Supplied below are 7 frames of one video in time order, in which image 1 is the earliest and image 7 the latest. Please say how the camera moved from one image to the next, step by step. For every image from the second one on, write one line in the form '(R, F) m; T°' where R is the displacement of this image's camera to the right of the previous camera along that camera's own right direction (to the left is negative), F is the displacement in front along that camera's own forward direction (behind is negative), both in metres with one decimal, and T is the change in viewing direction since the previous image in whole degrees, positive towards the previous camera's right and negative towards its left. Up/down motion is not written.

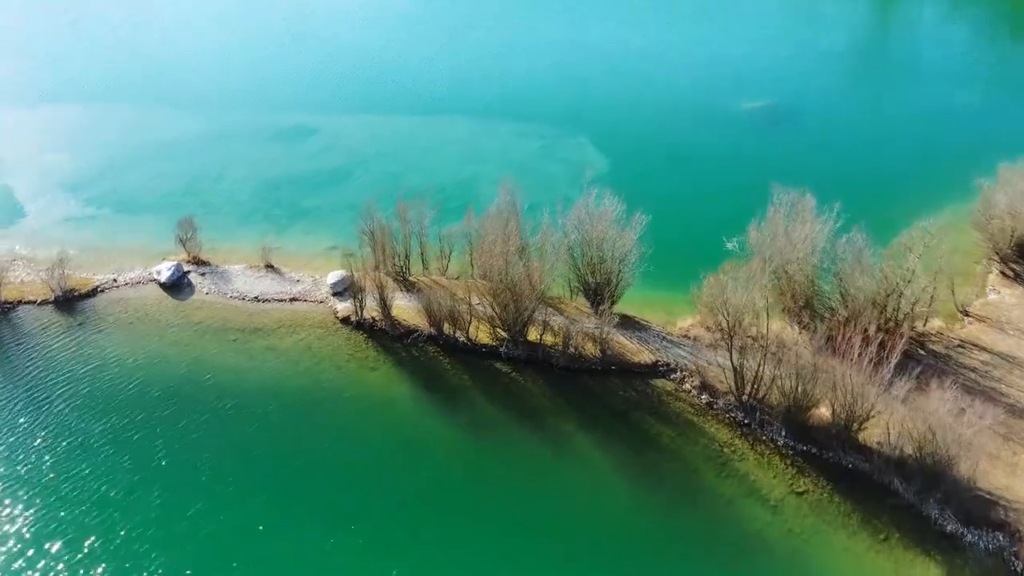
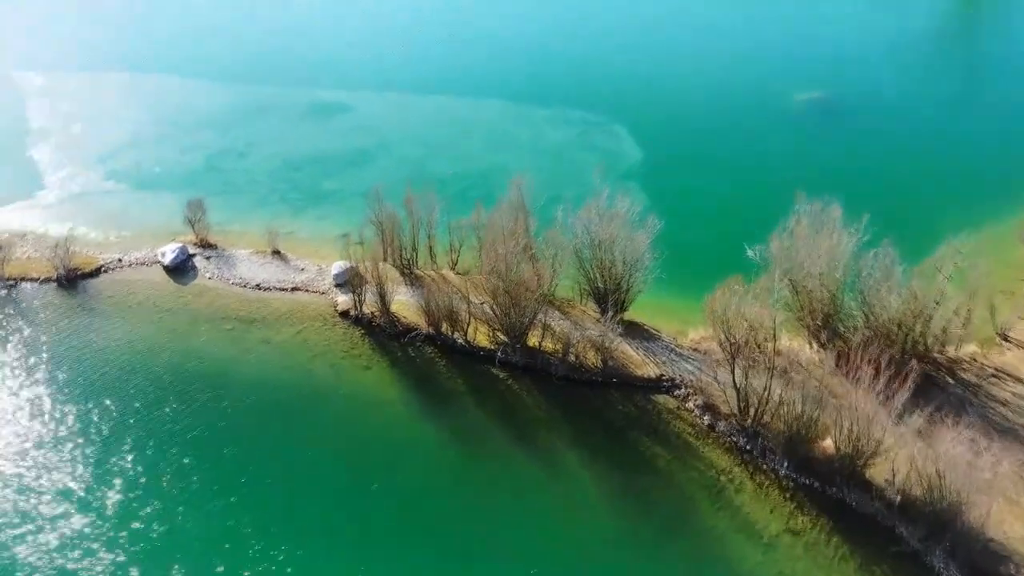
(+1.4, +1.3) m; -3°
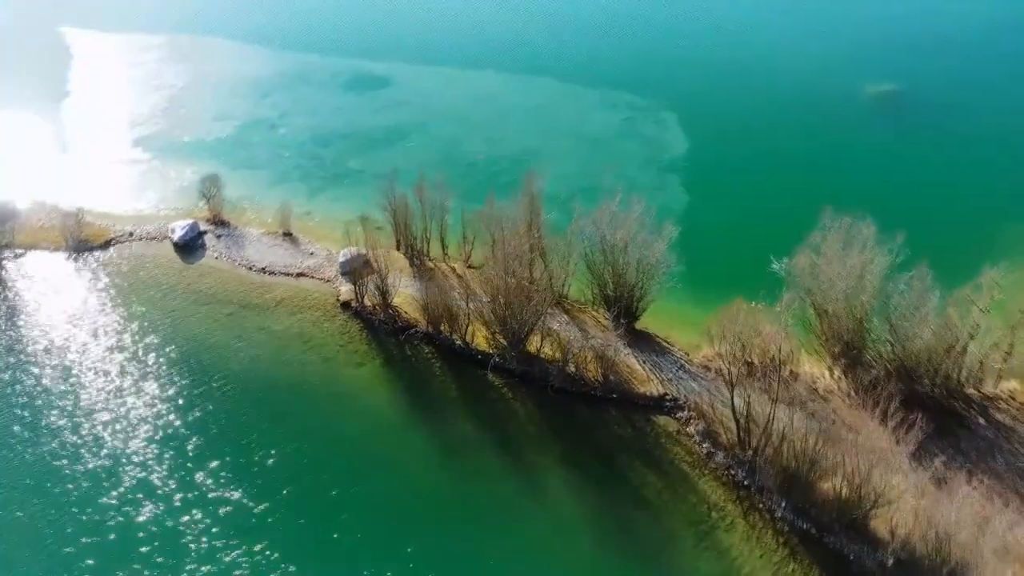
(+1.7, +1.5) m; -4°
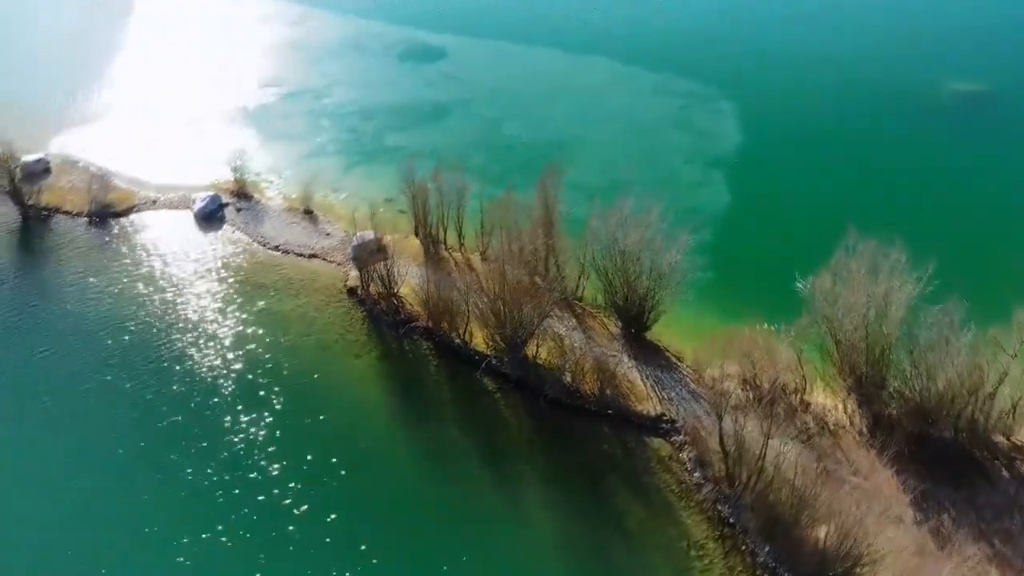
(+1.9, +1.1) m; -4°
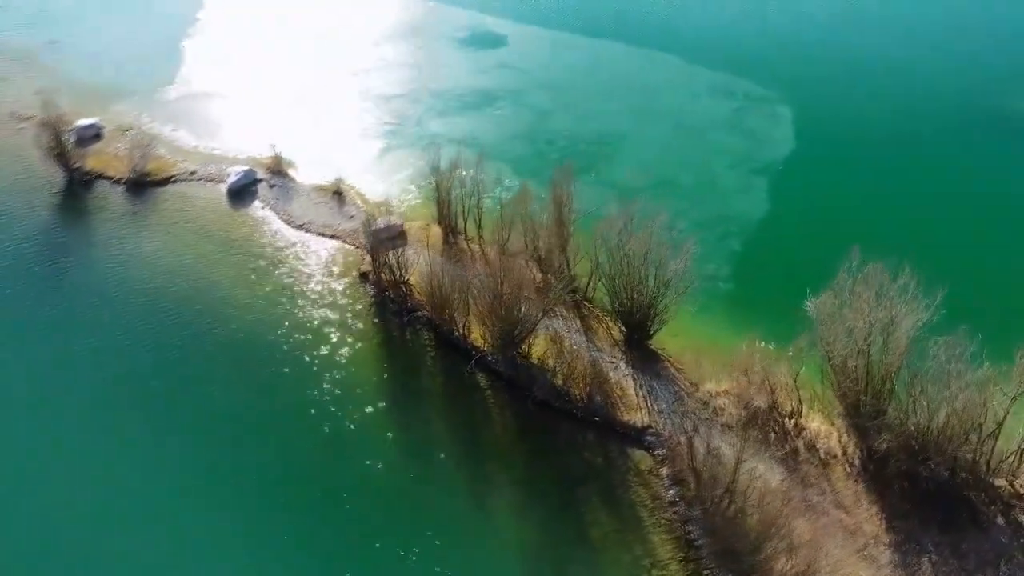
(+2.2, 0.0) m; -5°
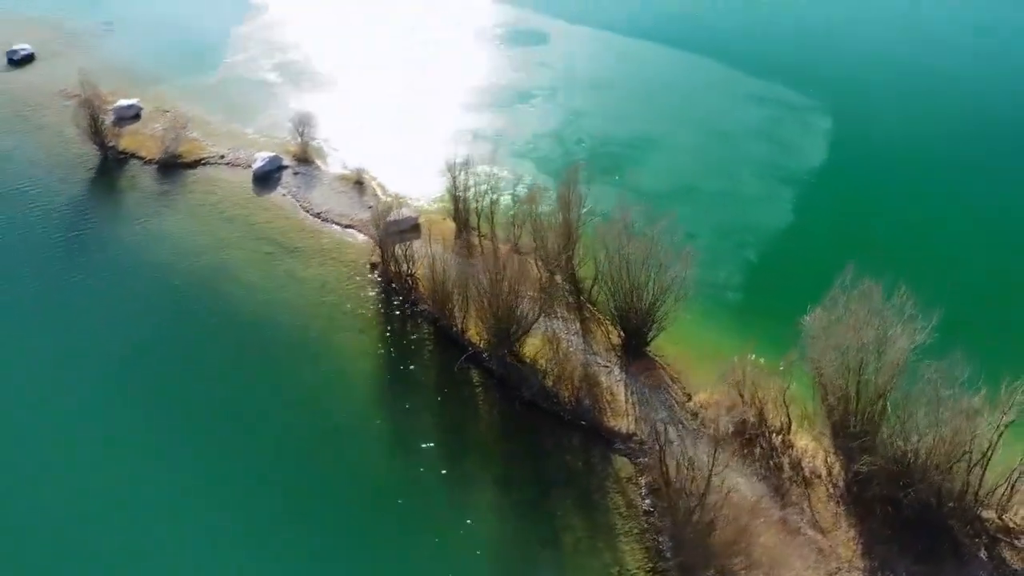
(+1.7, -0.3) m; -3°
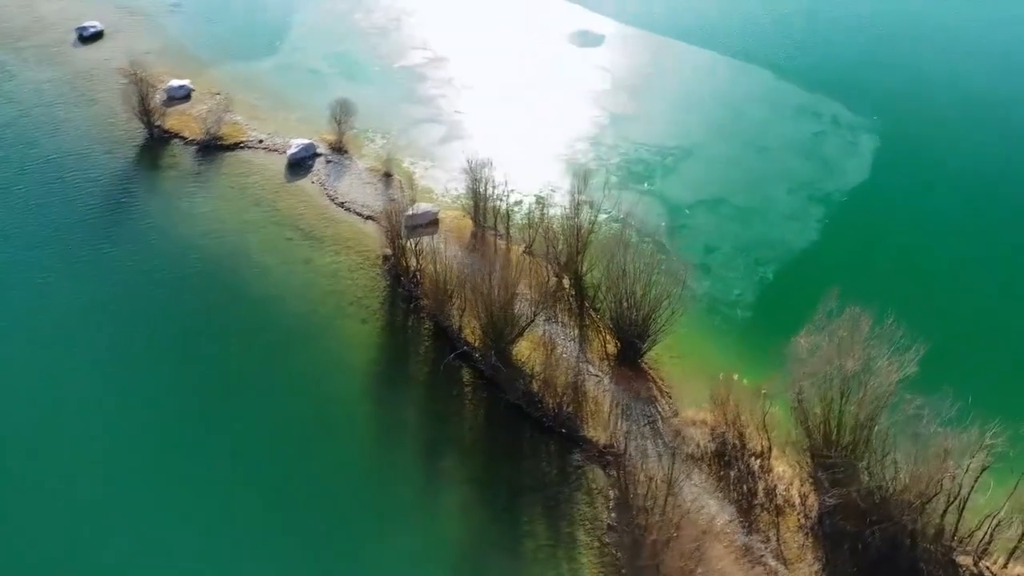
(+2.4, -0.5) m; -5°
